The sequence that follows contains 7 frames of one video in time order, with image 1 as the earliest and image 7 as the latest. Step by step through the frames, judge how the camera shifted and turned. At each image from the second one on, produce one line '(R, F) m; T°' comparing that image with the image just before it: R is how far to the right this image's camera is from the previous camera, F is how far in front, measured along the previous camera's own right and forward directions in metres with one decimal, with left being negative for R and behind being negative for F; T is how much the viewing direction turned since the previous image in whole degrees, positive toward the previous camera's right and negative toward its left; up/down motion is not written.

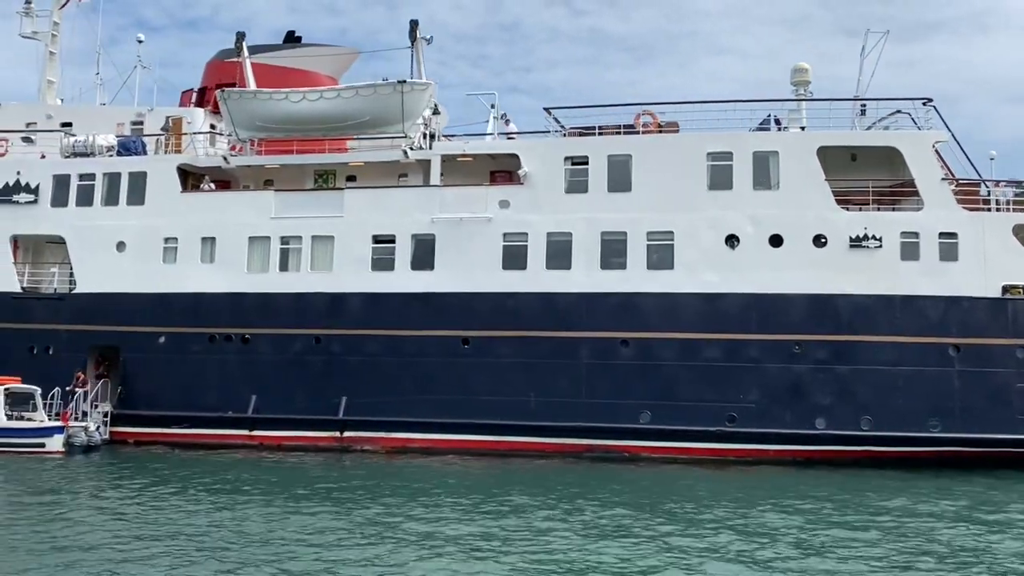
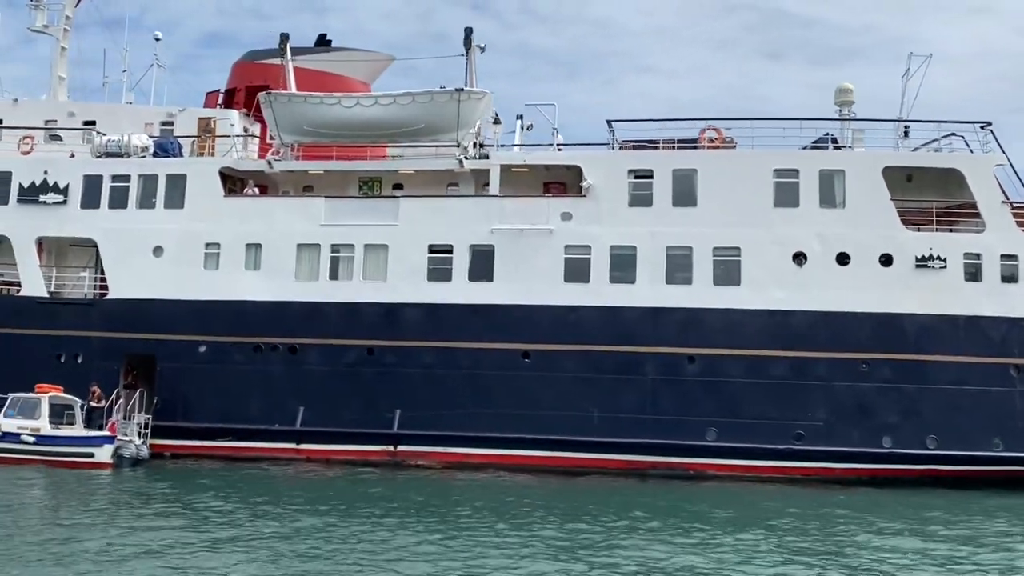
(-1.9, +0.3) m; +4°
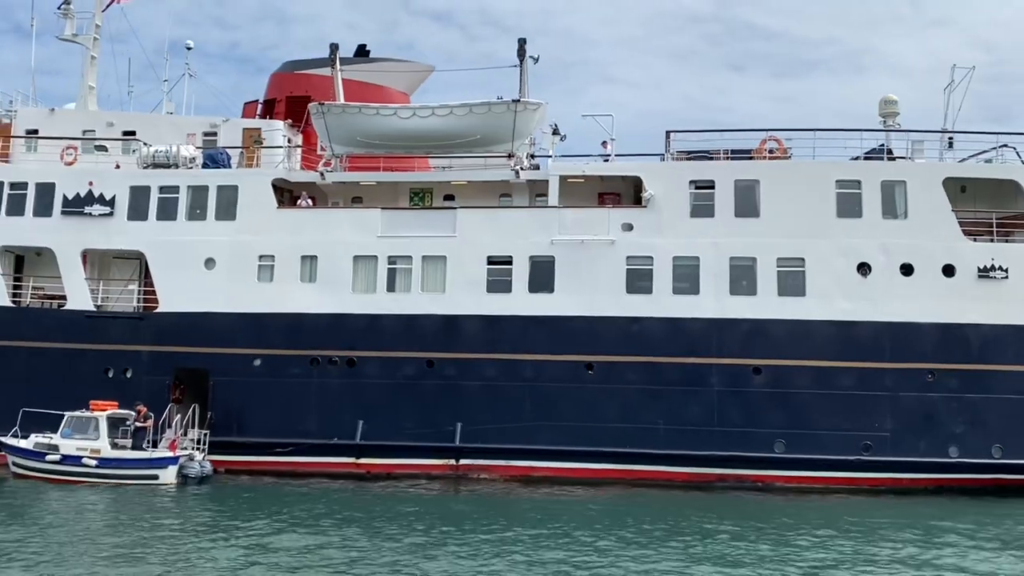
(-1.3, +0.1) m; +2°
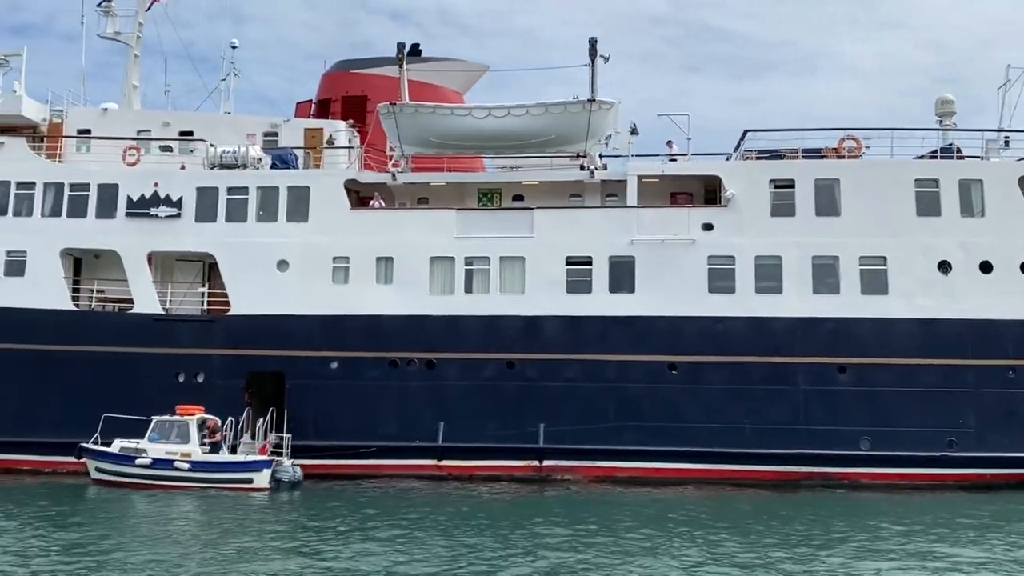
(-1.7, +0.1) m; +2°
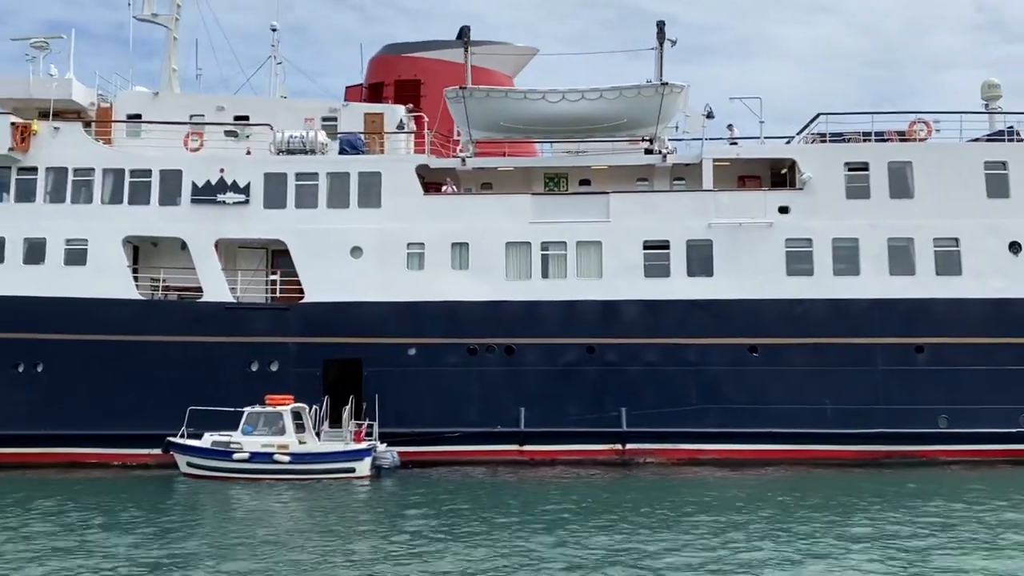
(-2.0, +0.1) m; +3°
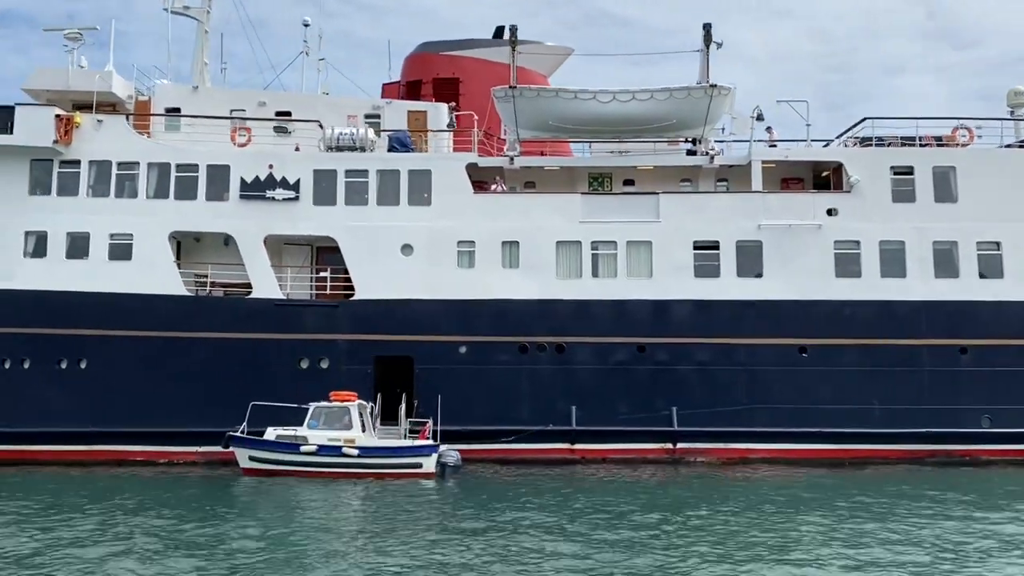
(-1.4, 0.0) m; +2°
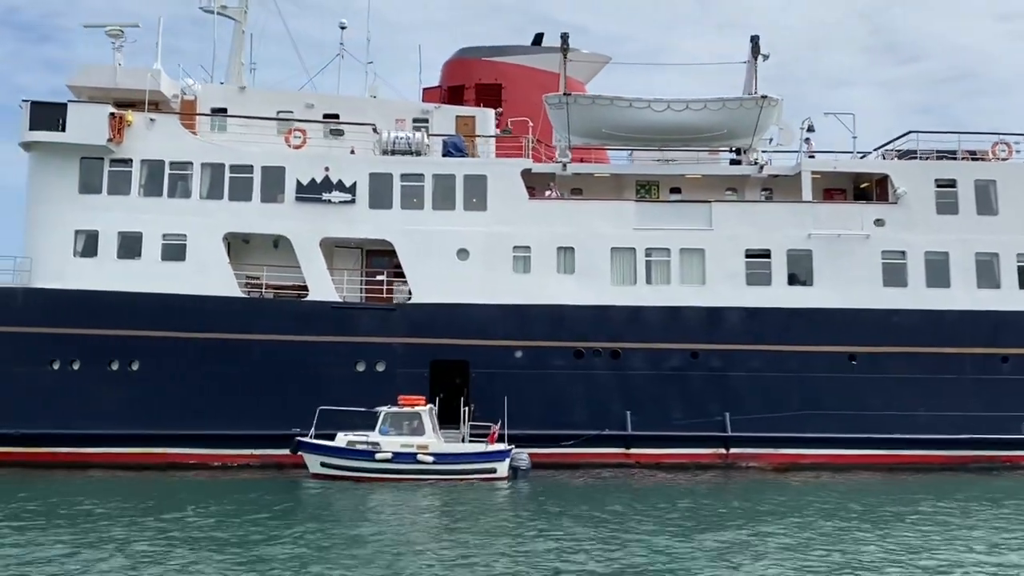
(-1.6, -0.1) m; +3°
